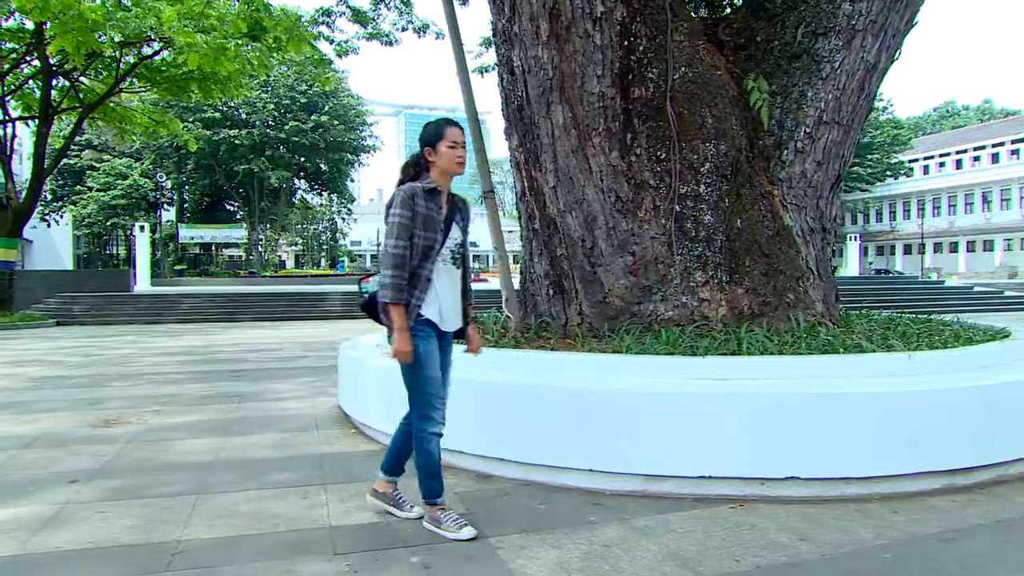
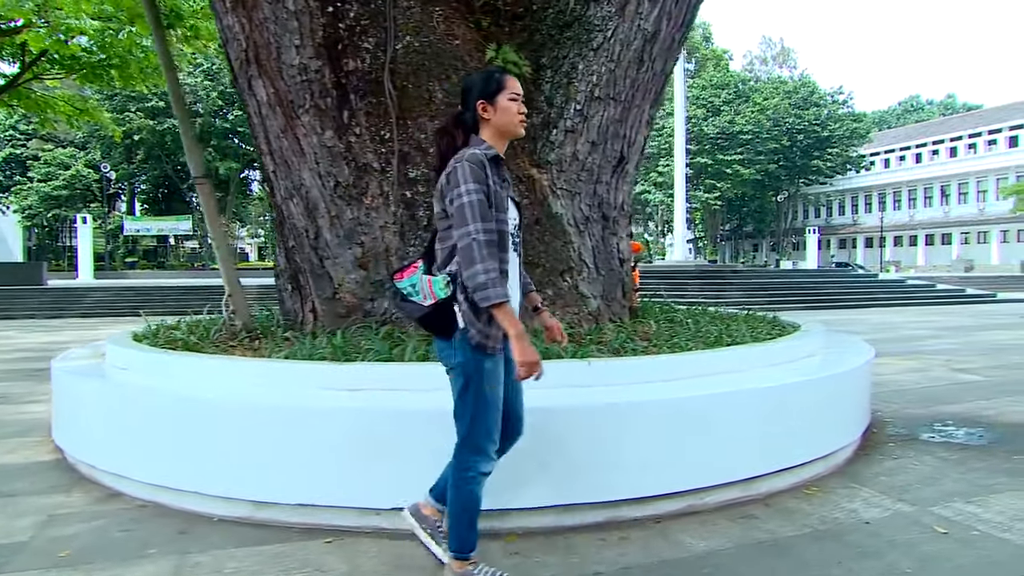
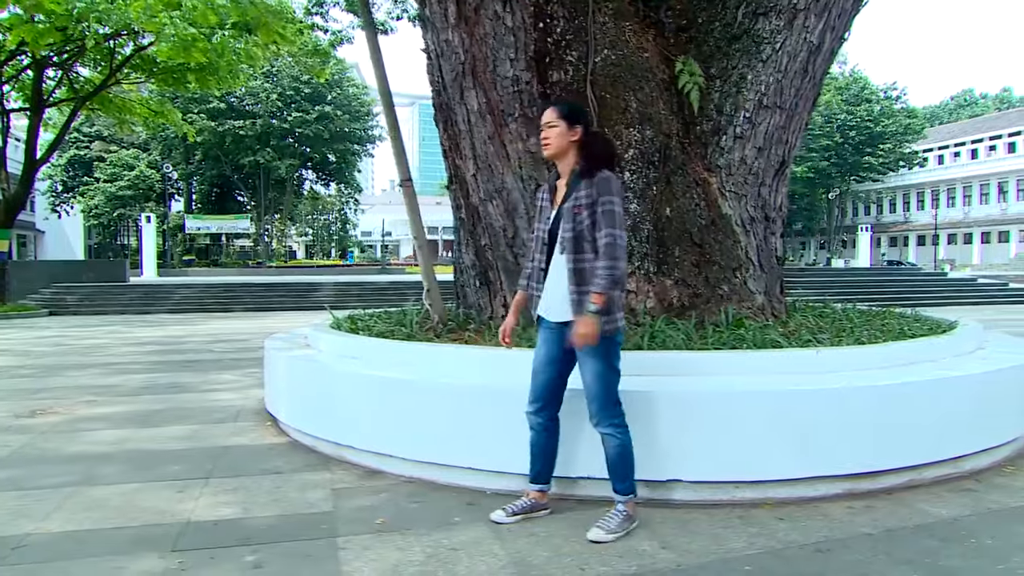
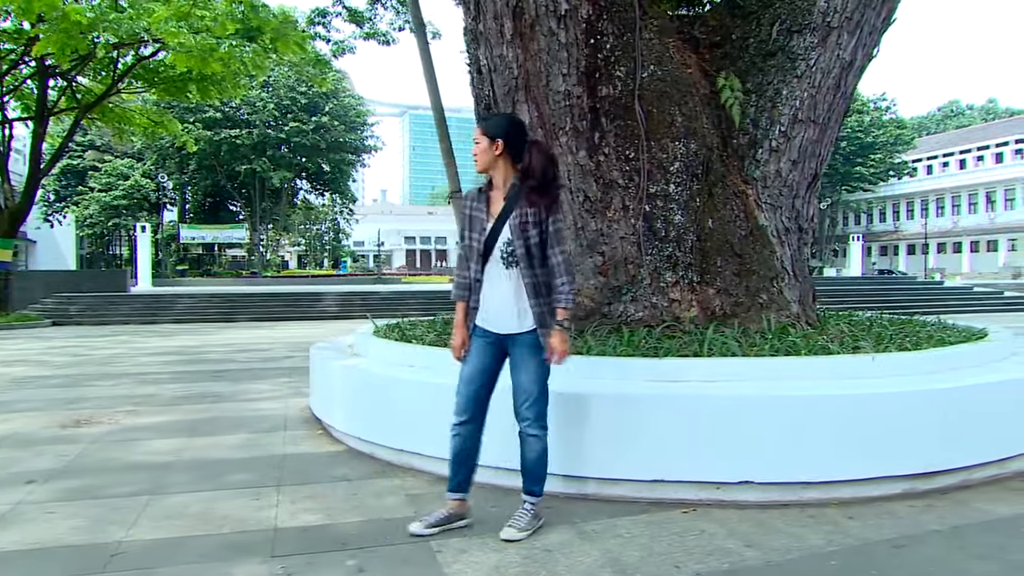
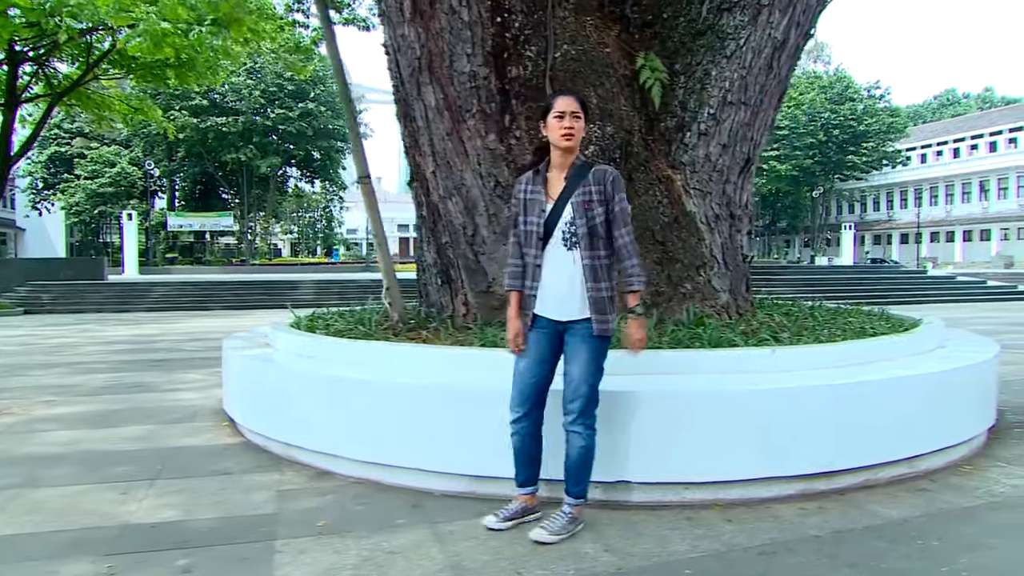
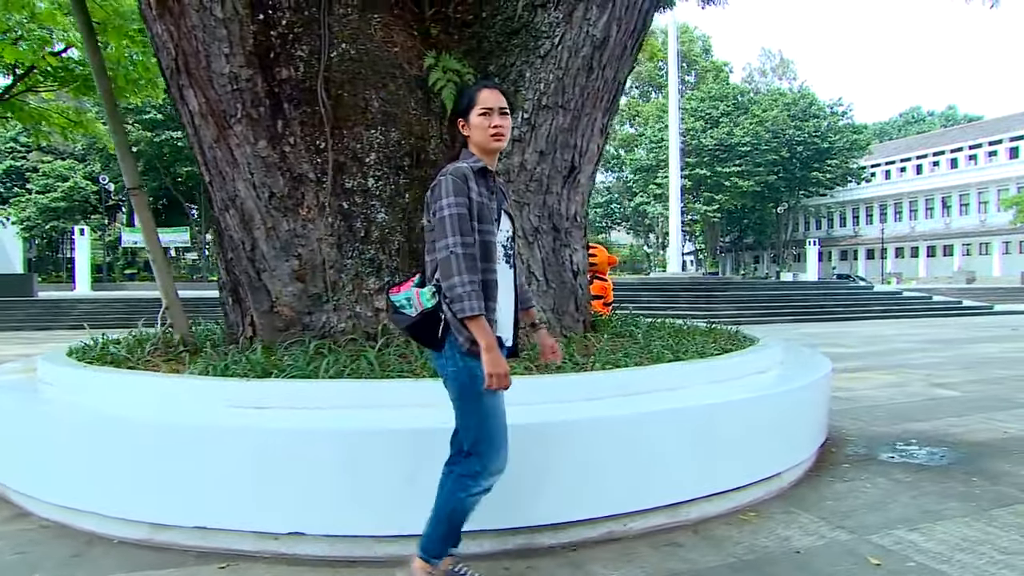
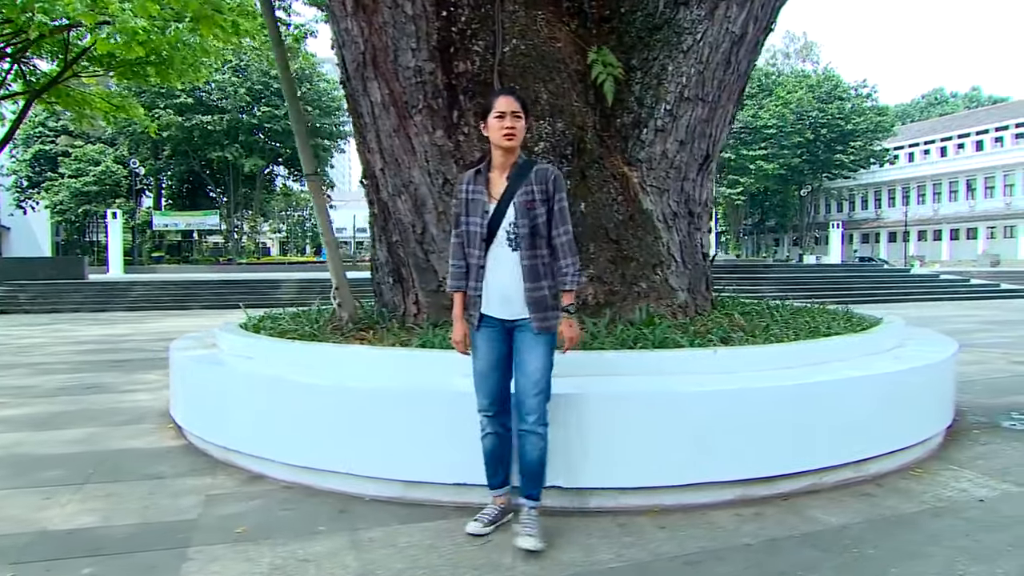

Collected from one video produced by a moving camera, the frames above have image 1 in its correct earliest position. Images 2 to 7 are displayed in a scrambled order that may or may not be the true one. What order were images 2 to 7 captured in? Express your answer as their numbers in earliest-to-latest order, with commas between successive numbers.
4, 3, 5, 7, 2, 6
